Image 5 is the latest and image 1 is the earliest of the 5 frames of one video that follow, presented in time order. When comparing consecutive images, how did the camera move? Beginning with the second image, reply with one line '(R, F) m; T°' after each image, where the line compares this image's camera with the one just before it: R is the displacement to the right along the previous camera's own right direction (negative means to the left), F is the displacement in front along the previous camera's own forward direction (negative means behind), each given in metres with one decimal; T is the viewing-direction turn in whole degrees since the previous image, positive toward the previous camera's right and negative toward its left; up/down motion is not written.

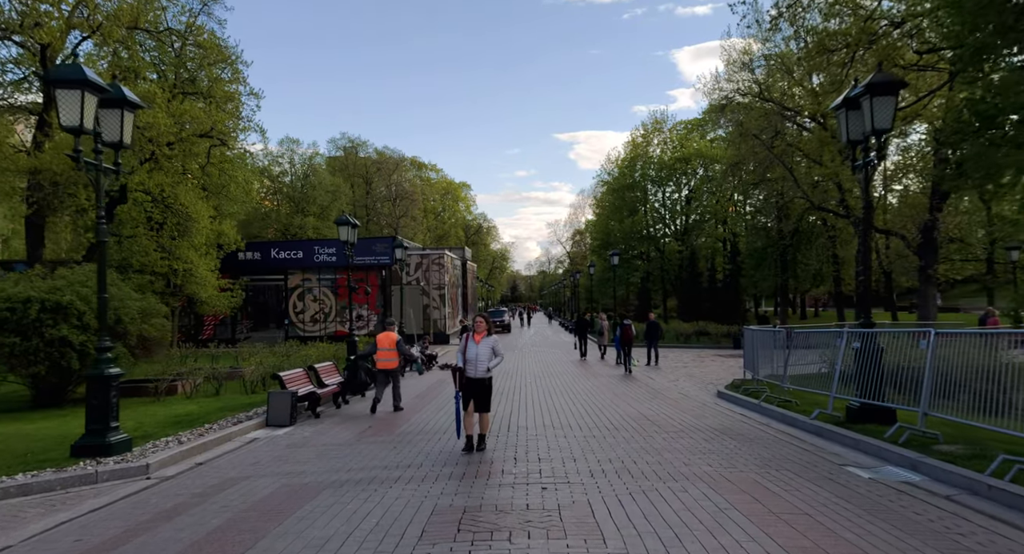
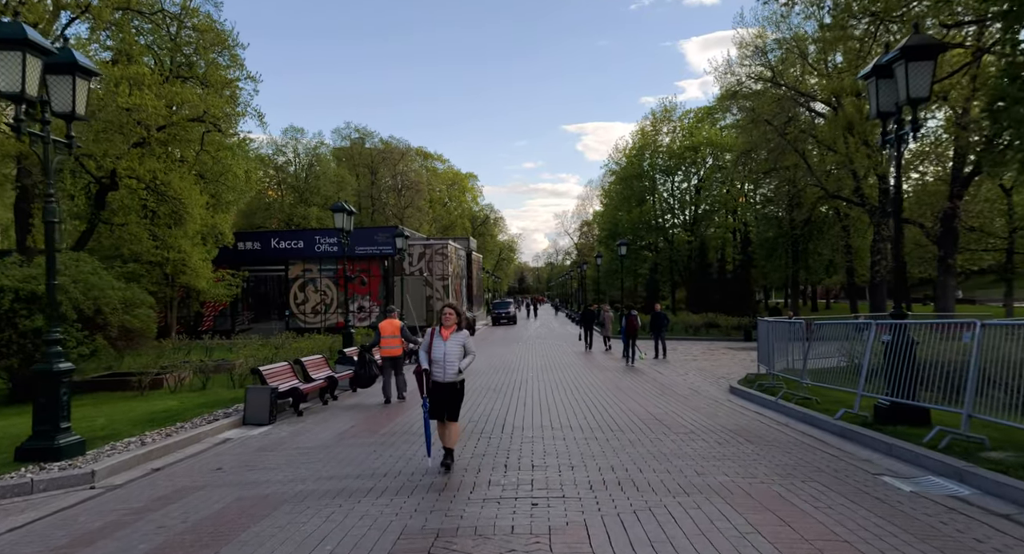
(+0.2, +0.8) m; -1°
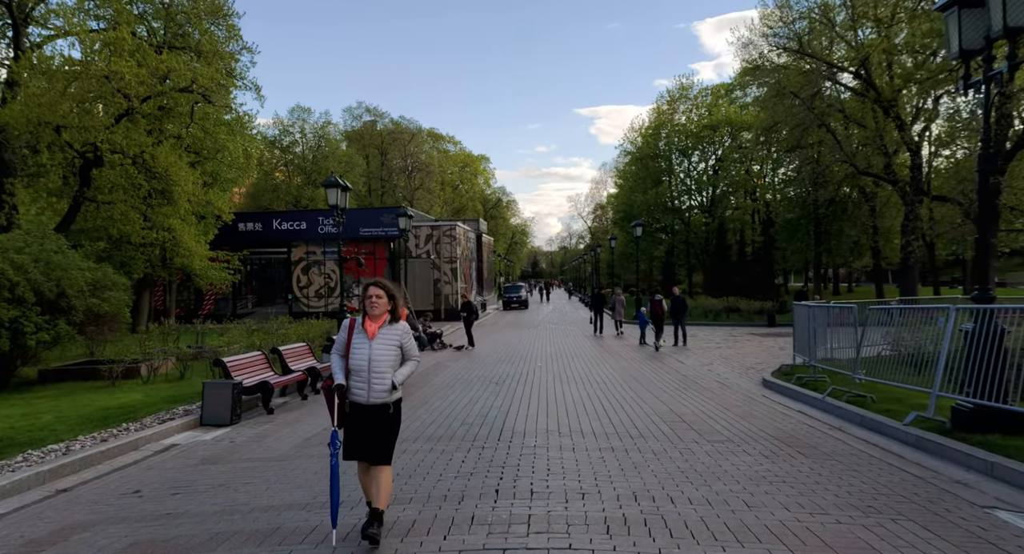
(+0.1, +1.4) m; -1°
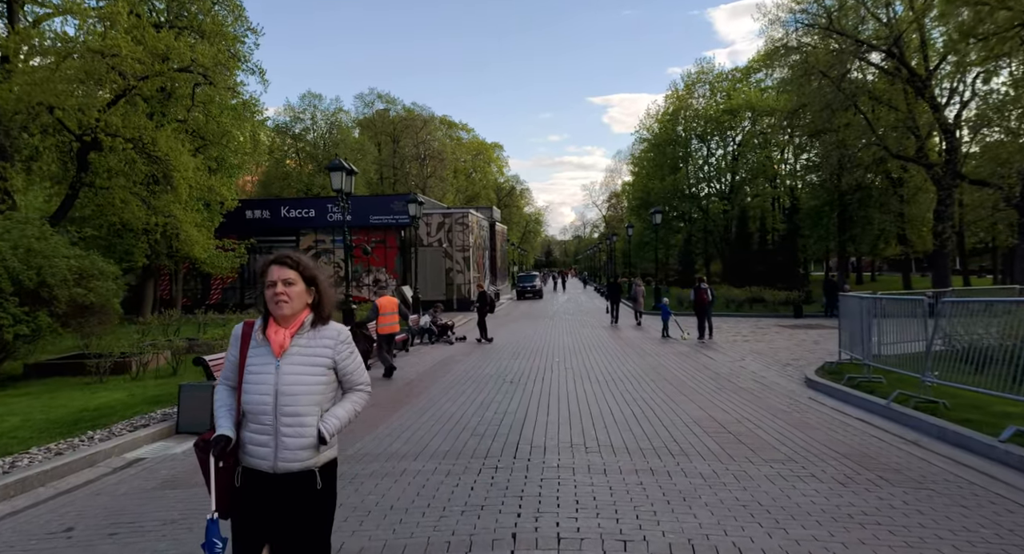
(0.0, +1.0) m; -1°
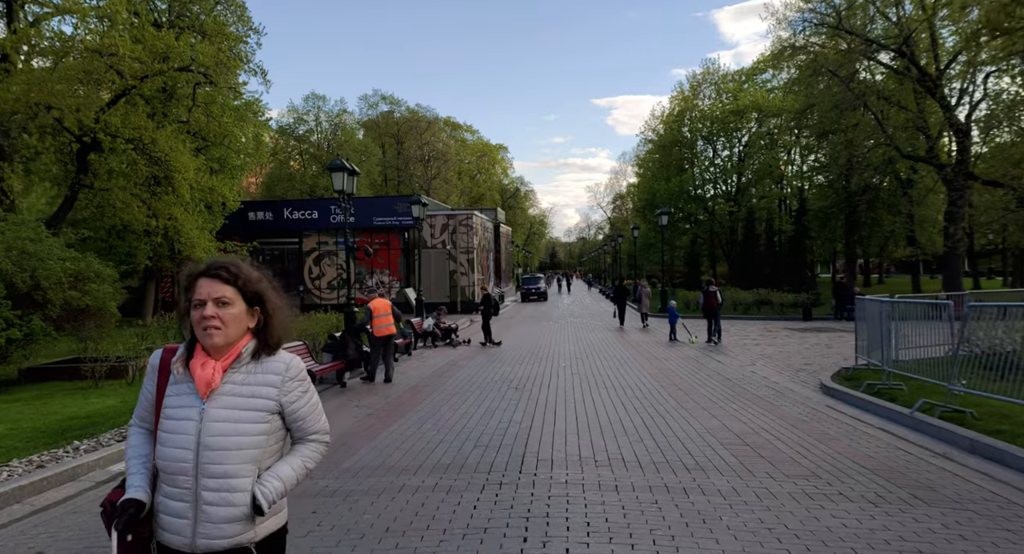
(0.0, +0.3) m; 0°
